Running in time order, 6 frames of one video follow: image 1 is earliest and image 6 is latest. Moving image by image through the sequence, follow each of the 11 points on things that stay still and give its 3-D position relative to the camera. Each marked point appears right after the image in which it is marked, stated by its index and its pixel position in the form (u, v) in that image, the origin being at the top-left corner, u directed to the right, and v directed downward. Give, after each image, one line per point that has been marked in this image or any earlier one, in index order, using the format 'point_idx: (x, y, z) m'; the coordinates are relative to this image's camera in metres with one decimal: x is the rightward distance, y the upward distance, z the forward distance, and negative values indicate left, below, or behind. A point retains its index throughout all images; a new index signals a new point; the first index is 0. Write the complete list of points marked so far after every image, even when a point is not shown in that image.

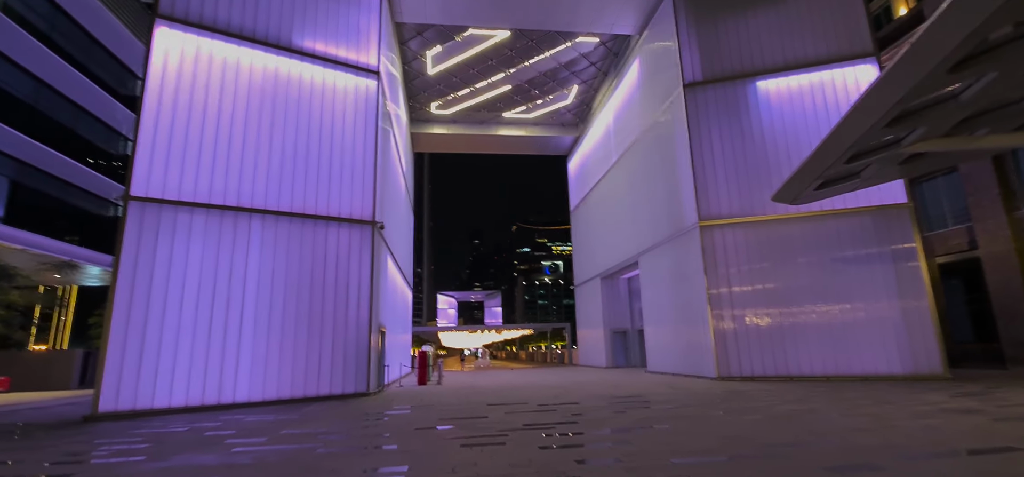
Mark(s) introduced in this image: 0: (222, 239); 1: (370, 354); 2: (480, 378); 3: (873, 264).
0: (-5.7, 0.0, +9.5) m
1: (-3.2, -2.6, +10.9) m
2: (-1.1, -4.9, +16.7) m
3: (+8.6, -0.7, +11.4) m
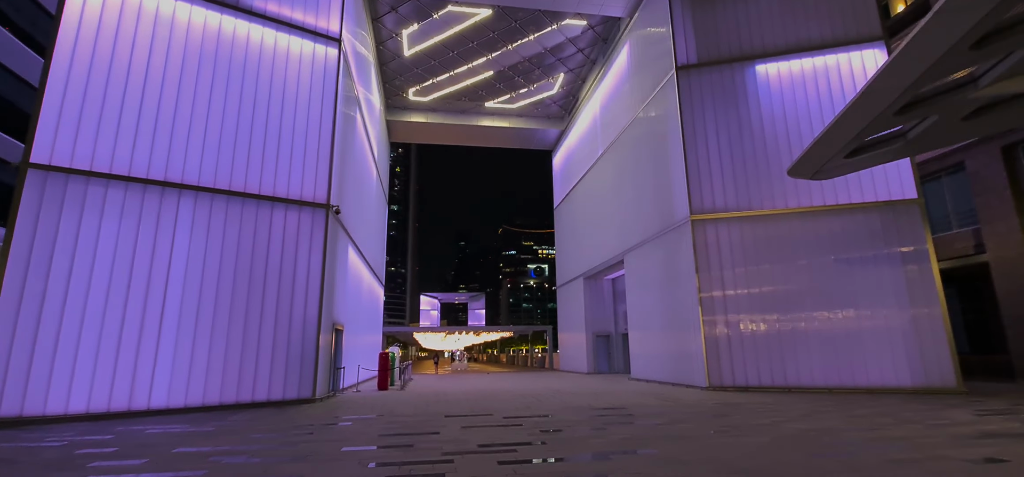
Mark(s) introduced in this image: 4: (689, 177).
0: (-6.2, +0.3, +8.1) m
1: (-3.9, -2.3, +9.5) m
2: (-2.0, -4.6, +15.4) m
3: (+8.0, -0.6, +10.4) m
4: (+4.3, +1.5, +11.7) m
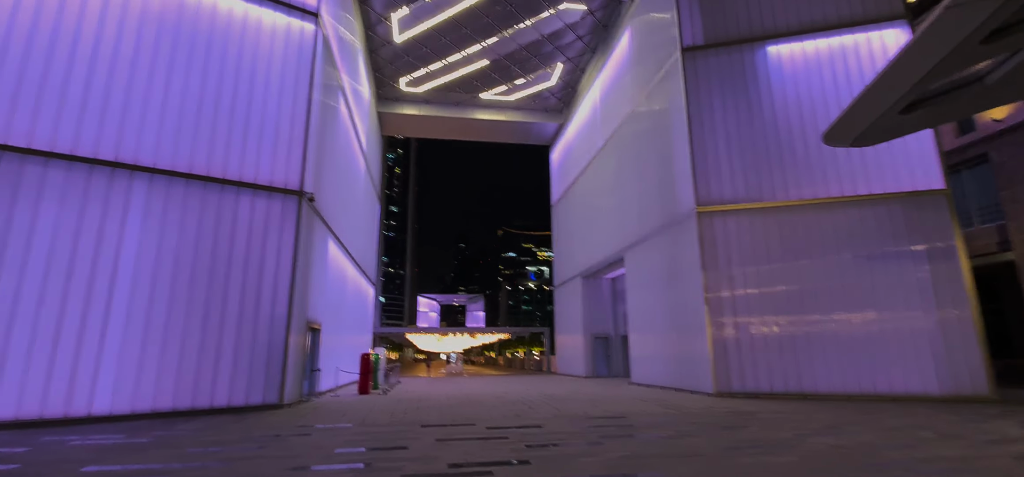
0: (-6.4, +0.6, +7.3) m
1: (-4.1, -2.1, +8.6) m
2: (-2.2, -4.5, +14.5) m
3: (+7.8, -0.5, +9.5) m
4: (+4.1, +1.6, +10.9) m
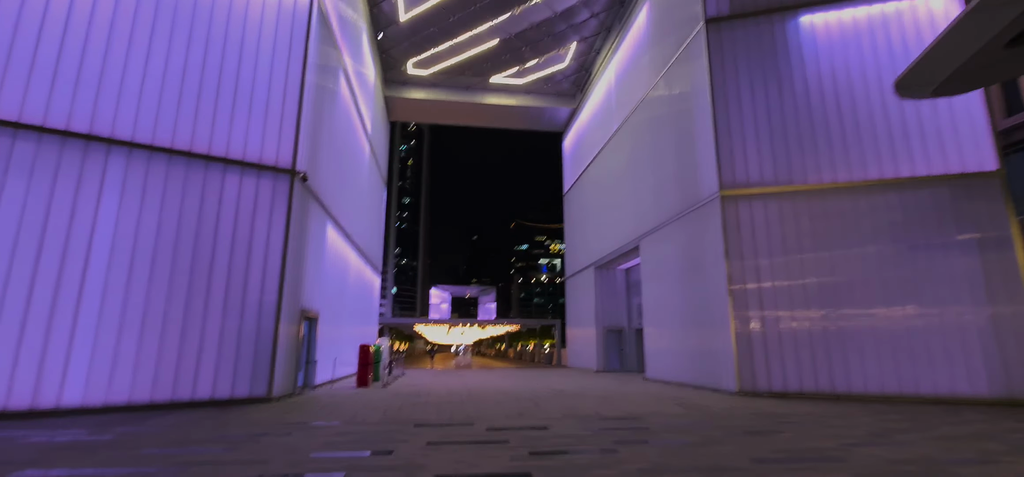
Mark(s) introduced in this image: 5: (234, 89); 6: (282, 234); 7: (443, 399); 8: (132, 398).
0: (-6.3, +0.9, +6.7) m
1: (-4.0, -1.8, +8.0) m
2: (-2.0, -4.1, +13.9) m
3: (+7.9, -0.3, +8.6) m
4: (+4.3, +1.9, +10.0) m
5: (-4.8, +2.6, +8.3) m
6: (-4.0, +0.1, +8.4) m
7: (-1.3, -2.9, +8.8) m
8: (-5.5, -2.3, +6.9) m
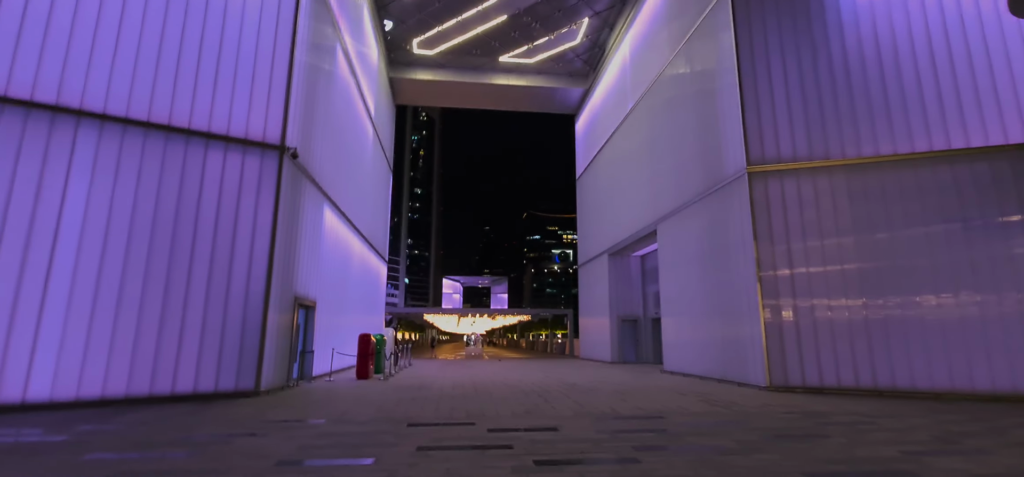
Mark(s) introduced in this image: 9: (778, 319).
0: (-6.3, +1.1, +6.1) m
1: (-3.9, -1.5, +7.5) m
2: (-1.7, -3.7, +13.3) m
3: (+8.0, +0.1, +7.7) m
4: (+4.5, +2.3, +9.1) m
5: (-4.7, +2.9, +7.7) m
6: (-3.9, +0.4, +7.7) m
7: (-1.1, -2.6, +8.2) m
8: (-5.4, -2.0, +6.4) m
9: (+4.7, -1.4, +8.4) m
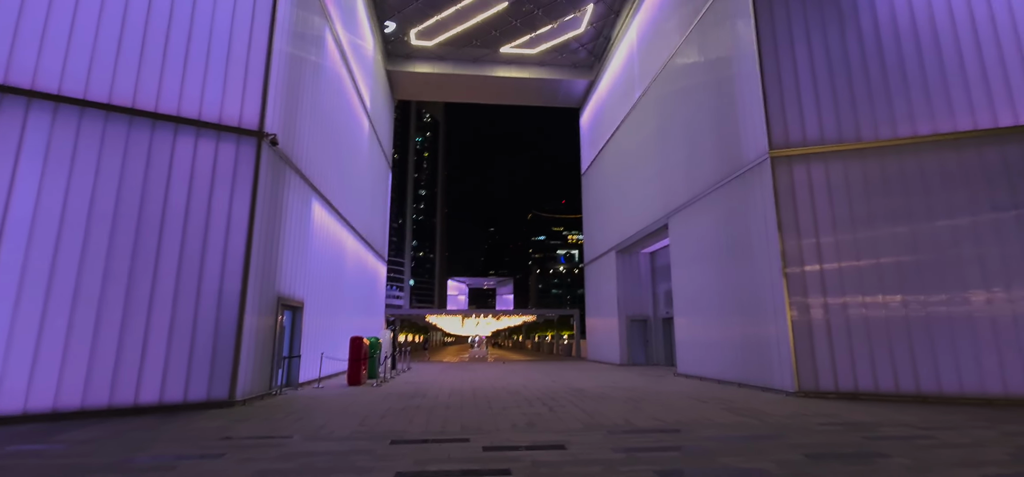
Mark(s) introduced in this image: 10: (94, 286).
0: (-6.3, +1.2, +5.5) m
1: (-3.8, -1.4, +6.8) m
2: (-1.6, -3.6, +12.6) m
3: (+8.0, +0.3, +6.9) m
4: (+4.5, +2.4, +8.4) m
5: (-4.7, +3.0, +7.0) m
6: (-3.9, +0.5, +7.0) m
7: (-1.1, -2.5, +7.5) m
8: (-5.4, -2.0, +5.7) m
9: (+4.7, -1.2, +7.6) m
10: (-5.2, -0.6, +6.0) m
